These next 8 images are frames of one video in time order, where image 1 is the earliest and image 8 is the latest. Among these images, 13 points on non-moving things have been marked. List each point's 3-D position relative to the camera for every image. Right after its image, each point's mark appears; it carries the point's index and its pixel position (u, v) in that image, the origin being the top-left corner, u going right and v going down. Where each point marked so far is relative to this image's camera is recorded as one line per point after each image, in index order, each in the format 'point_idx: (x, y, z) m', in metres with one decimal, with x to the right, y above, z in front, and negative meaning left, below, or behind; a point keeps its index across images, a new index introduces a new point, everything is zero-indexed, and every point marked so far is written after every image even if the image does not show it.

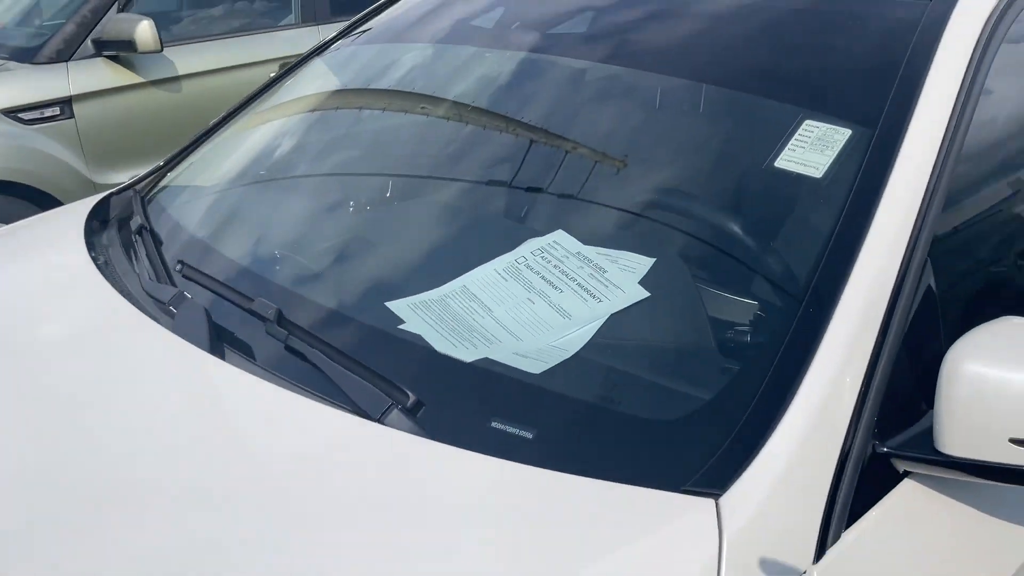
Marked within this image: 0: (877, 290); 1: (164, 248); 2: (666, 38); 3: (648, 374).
0: (+0.5, 0.0, +1.1) m
1: (-0.6, +0.1, +1.8) m
2: (+0.3, +0.5, +1.6) m
3: (+0.2, -0.1, +1.2) m
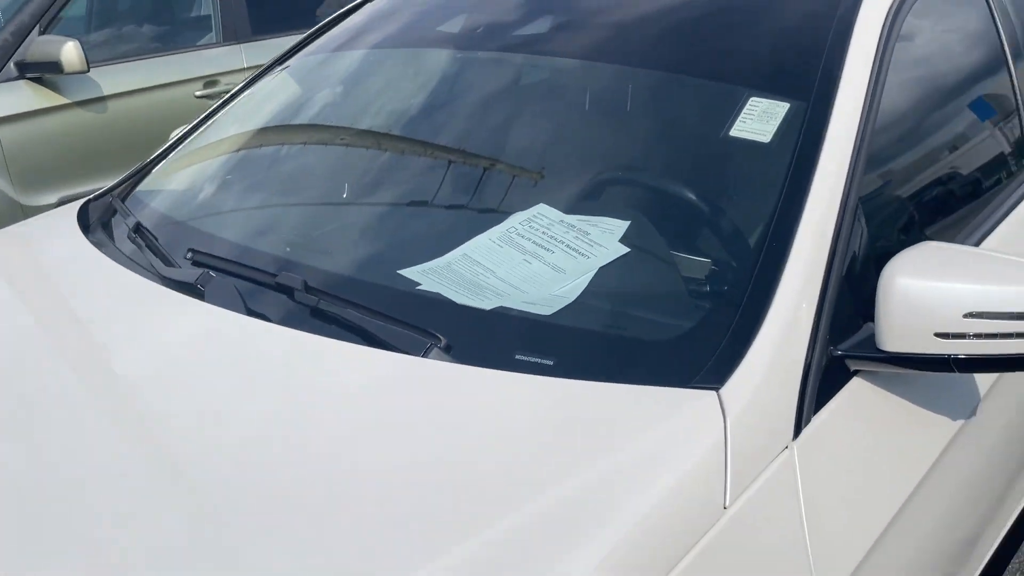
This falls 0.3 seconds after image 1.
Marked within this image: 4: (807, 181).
0: (+0.5, +0.1, +1.4) m
1: (-0.7, +0.1, +1.9) m
2: (+0.3, +0.5, +1.9) m
3: (+0.2, 0.0, +1.4) m
4: (+0.5, +0.2, +1.5) m
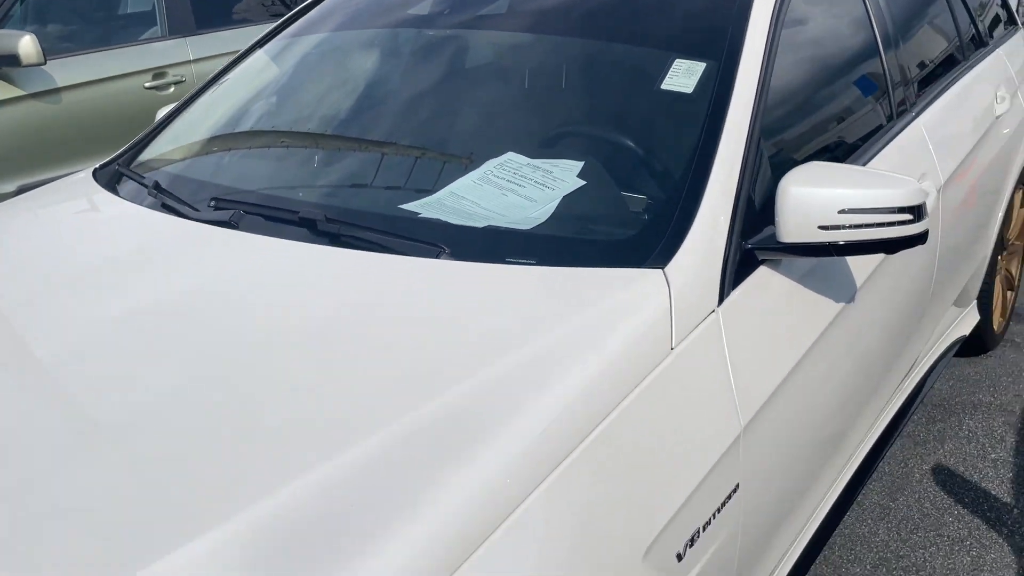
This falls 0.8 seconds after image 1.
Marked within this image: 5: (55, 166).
0: (+0.5, +0.3, +1.8) m
1: (-0.7, +0.2, +2.2) m
2: (+0.2, +0.7, +2.3) m
3: (+0.2, +0.1, +1.8) m
4: (+0.5, +0.4, +1.9) m
5: (-2.2, +0.6, +4.4) m
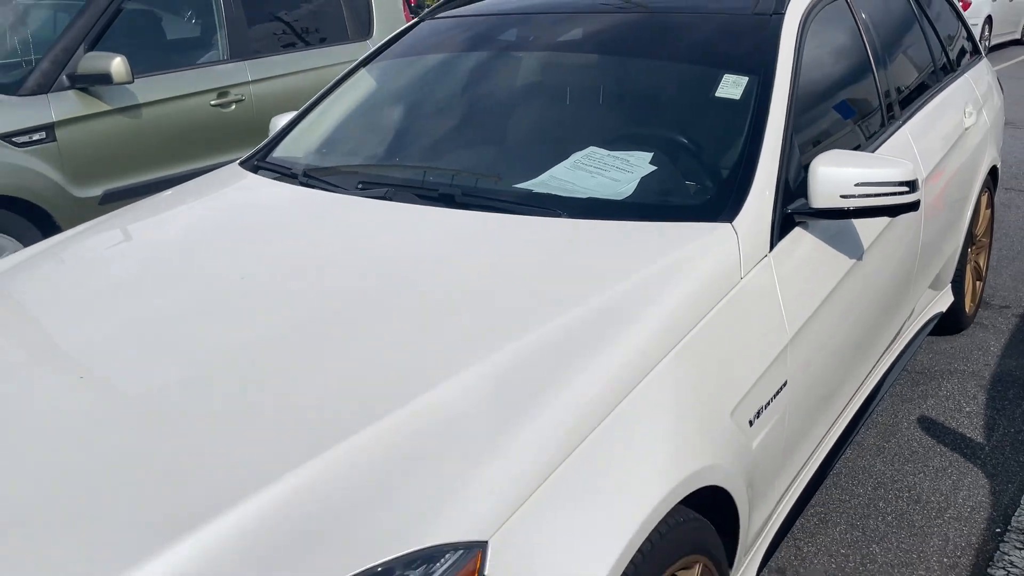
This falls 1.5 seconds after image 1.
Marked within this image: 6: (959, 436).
0: (+0.7, +0.4, +2.4) m
1: (-0.5, +0.3, +2.7) m
2: (+0.4, +0.8, +2.8) m
3: (+0.4, +0.2, +2.3) m
4: (+0.7, +0.5, +2.4) m
5: (-2.0, +0.6, +4.9) m
6: (+1.6, -0.5, +3.2) m
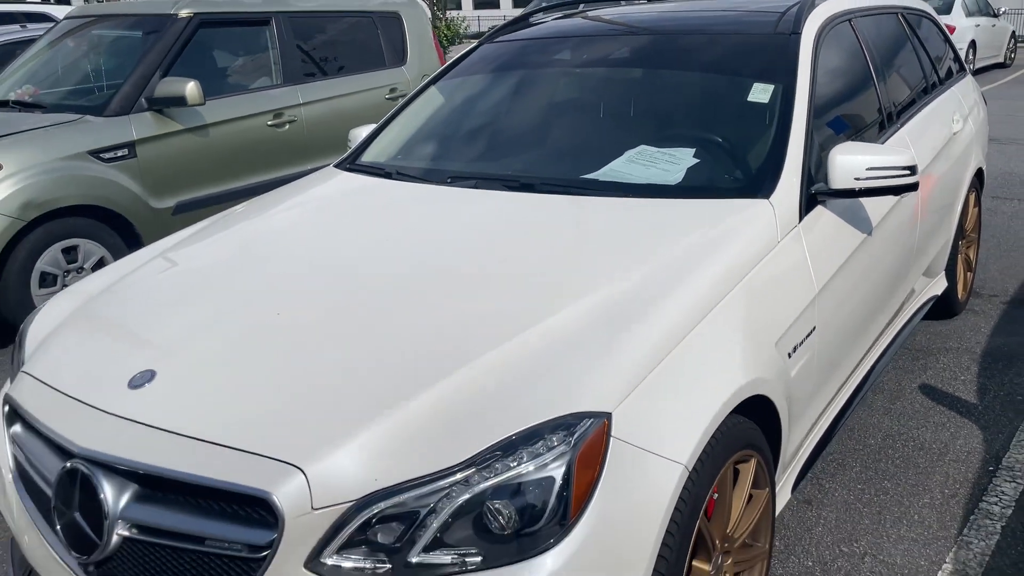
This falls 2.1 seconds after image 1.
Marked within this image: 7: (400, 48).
0: (+0.9, +0.5, +2.9) m
1: (-0.3, +0.4, +3.2) m
2: (+0.6, +0.9, +3.4) m
3: (+0.6, +0.3, +2.8) m
4: (+0.9, +0.6, +2.9) m
5: (-1.8, +0.6, +5.3) m
6: (+1.8, -0.4, +3.7) m
7: (-0.8, +1.8, +6.7) m
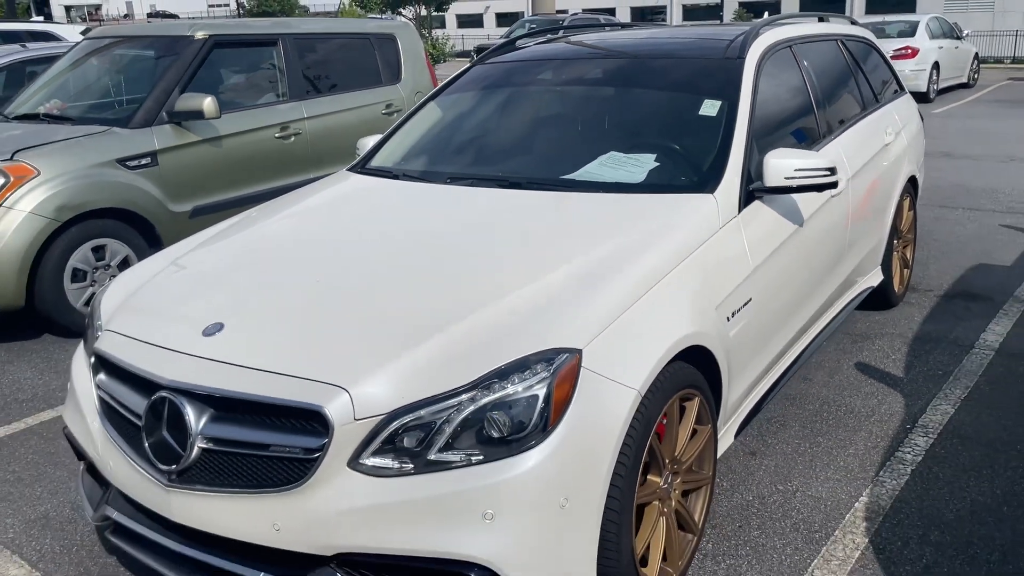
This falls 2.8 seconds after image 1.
0: (+0.9, +0.5, +3.4) m
1: (-0.4, +0.5, +3.8) m
2: (+0.5, +0.9, +3.9) m
3: (+0.6, +0.4, +3.4) m
4: (+0.9, +0.6, +3.5) m
5: (-1.9, +0.6, +5.9) m
6: (+1.8, -0.4, +4.3) m
7: (-0.9, +1.8, +7.2) m
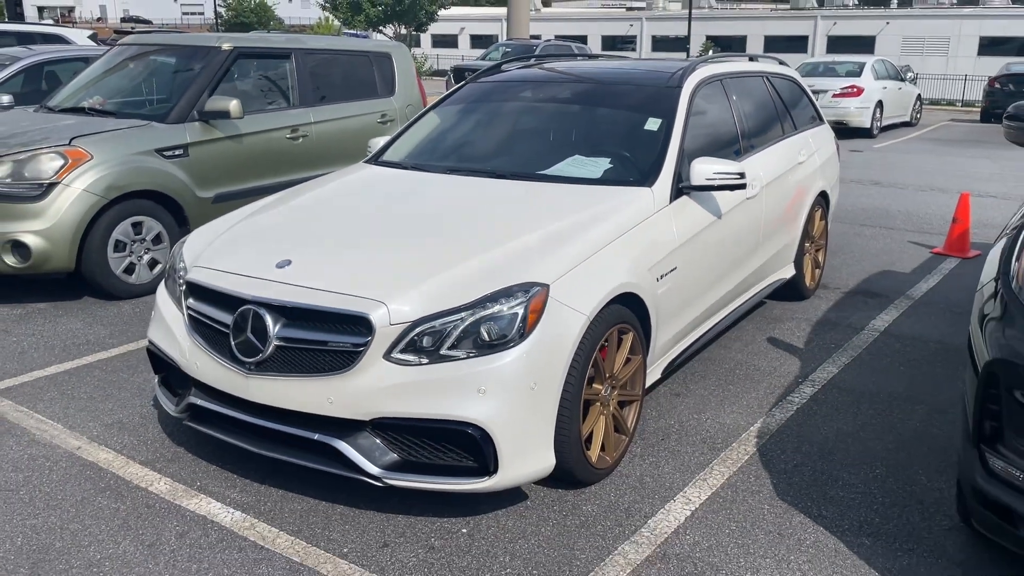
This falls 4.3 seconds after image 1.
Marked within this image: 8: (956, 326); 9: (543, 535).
0: (+0.8, +0.7, +4.4) m
1: (-0.4, +0.6, +4.7) m
2: (+0.5, +1.0, +4.9) m
3: (+0.5, +0.5, +4.4) m
4: (+0.8, +0.7, +4.5) m
5: (-2.1, +0.8, +6.8) m
6: (+1.6, -0.3, +5.3) m
7: (-1.1, +1.9, +8.2) m
8: (+2.8, -0.2, +5.7) m
9: (+0.1, -0.9, +3.3) m
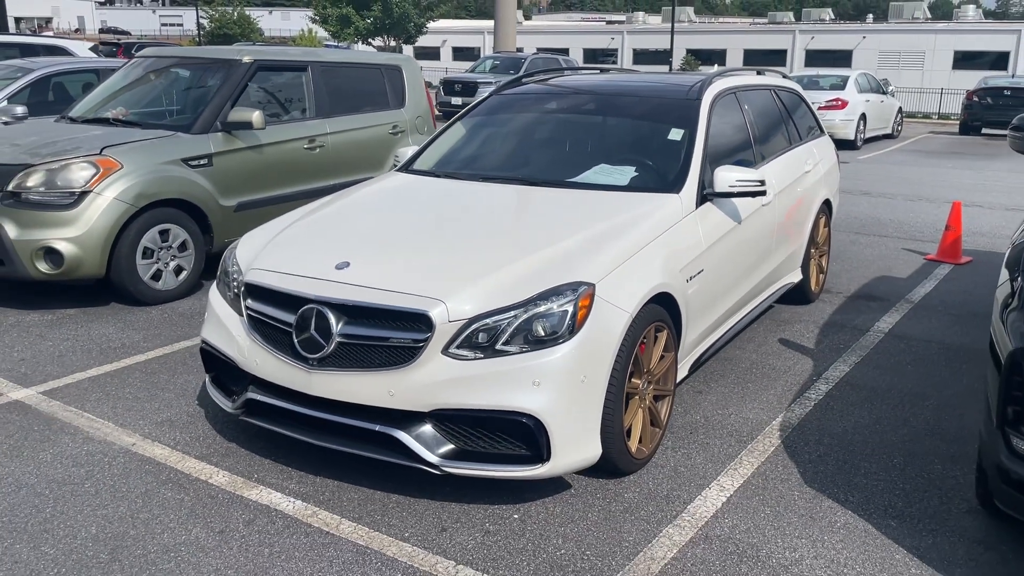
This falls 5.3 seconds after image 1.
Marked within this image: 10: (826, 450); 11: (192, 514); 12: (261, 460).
0: (+1.0, +0.6, +4.7) m
1: (-0.3, +0.6, +4.9) m
2: (+0.6, +1.0, +5.2) m
3: (+0.7, +0.5, +4.6) m
4: (+1.0, +0.7, +4.8) m
5: (-2.0, +0.7, +6.9) m
6: (+1.8, -0.3, +5.6) m
7: (-1.0, +1.8, +8.4) m
8: (+2.9, -0.3, +6.0) m
9: (+0.3, -0.9, +3.5) m
10: (+1.4, -0.7, +4.1) m
11: (-1.2, -0.9, +3.5) m
12: (-1.1, -0.7, +3.9) m
